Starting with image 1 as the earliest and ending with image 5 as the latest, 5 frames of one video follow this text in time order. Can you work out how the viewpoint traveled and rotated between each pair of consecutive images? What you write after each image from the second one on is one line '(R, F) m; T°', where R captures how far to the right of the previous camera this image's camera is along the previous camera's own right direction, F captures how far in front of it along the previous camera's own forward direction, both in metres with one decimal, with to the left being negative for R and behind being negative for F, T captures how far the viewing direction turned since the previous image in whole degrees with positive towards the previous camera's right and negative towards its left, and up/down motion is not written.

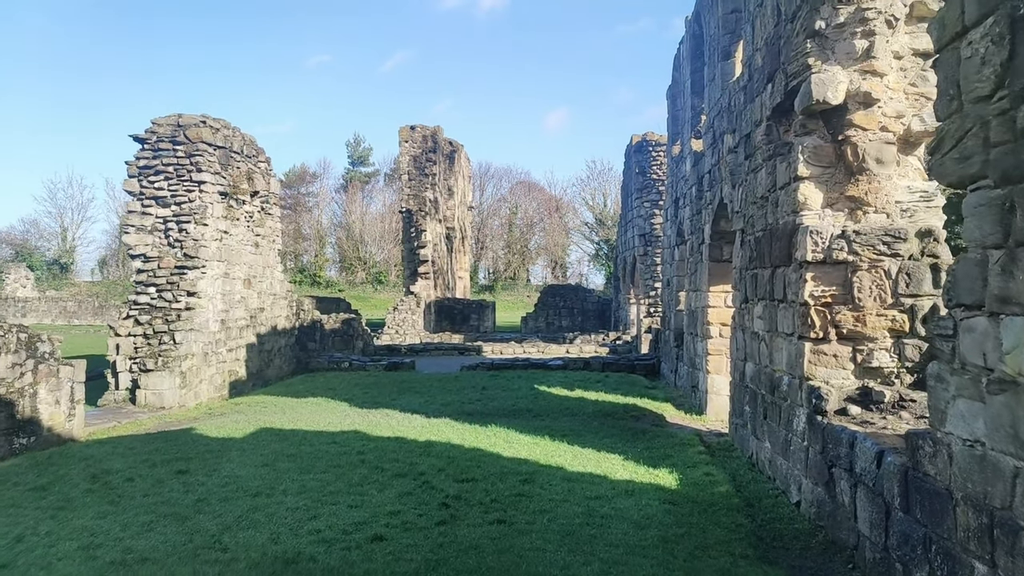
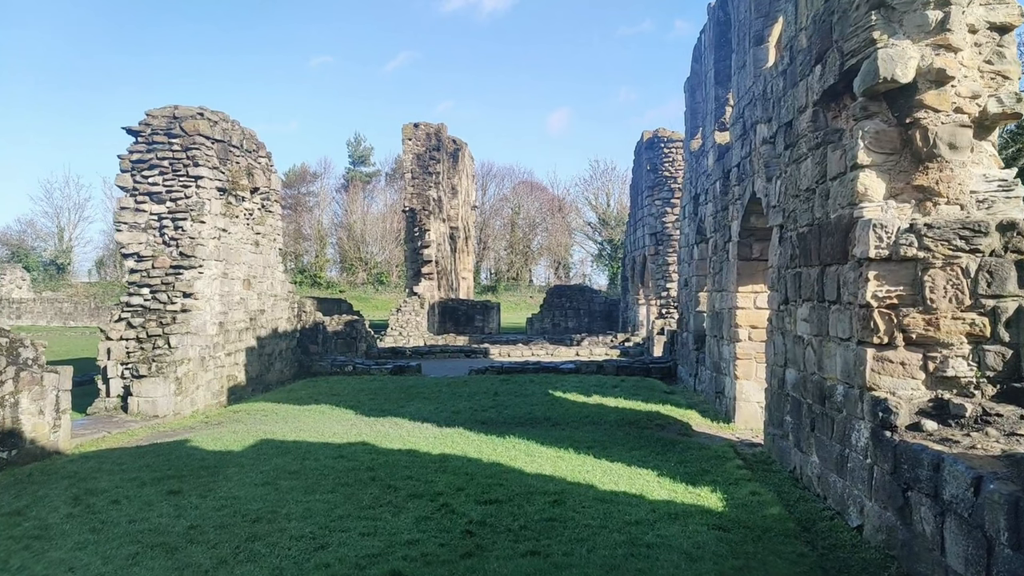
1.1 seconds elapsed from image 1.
(-0.1, +0.5) m; 0°
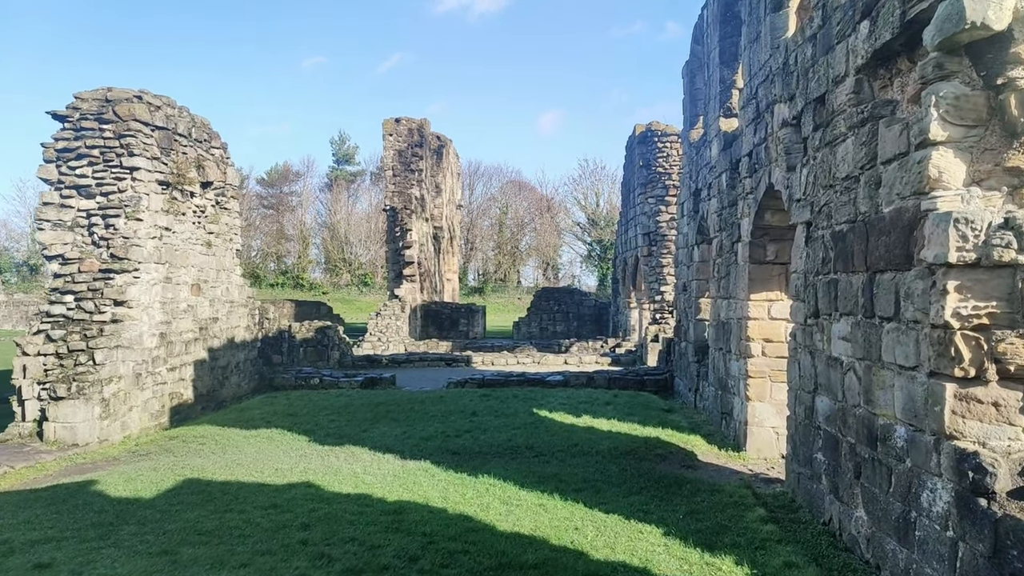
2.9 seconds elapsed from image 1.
(+0.1, +1.0) m; +1°
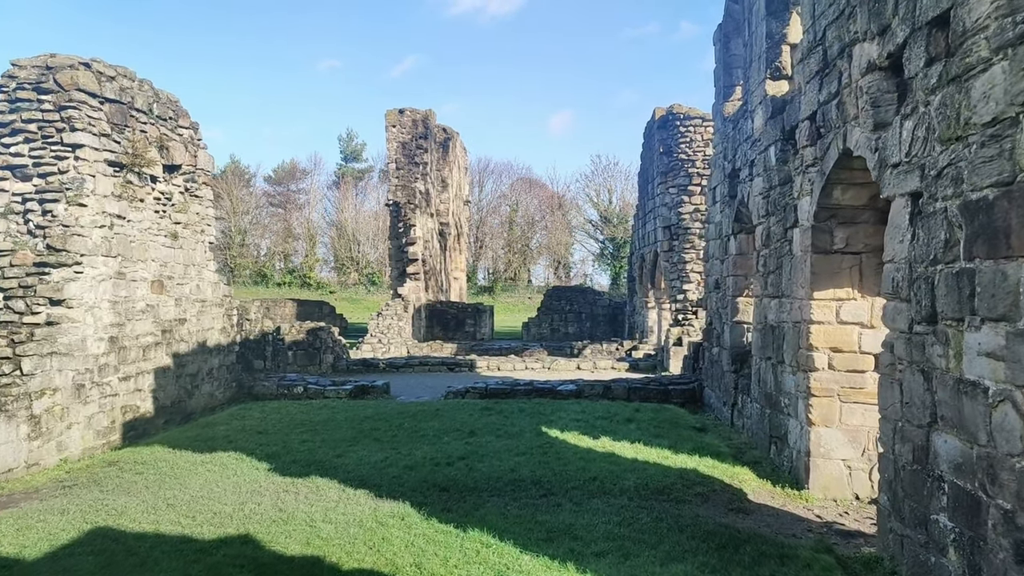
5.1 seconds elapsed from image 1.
(0.0, +1.3) m; -1°
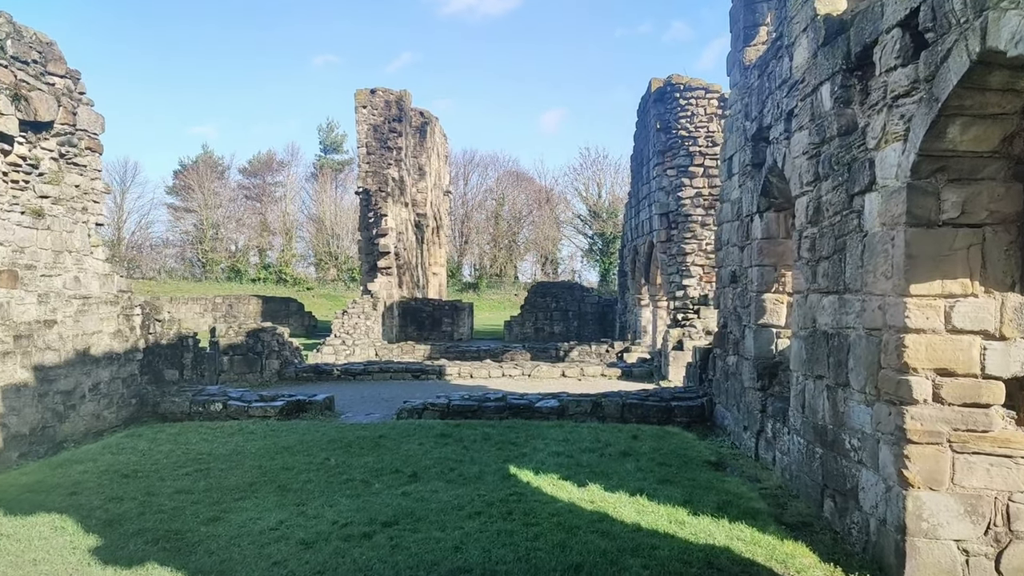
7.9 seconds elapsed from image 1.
(+0.2, +1.8) m; +1°
